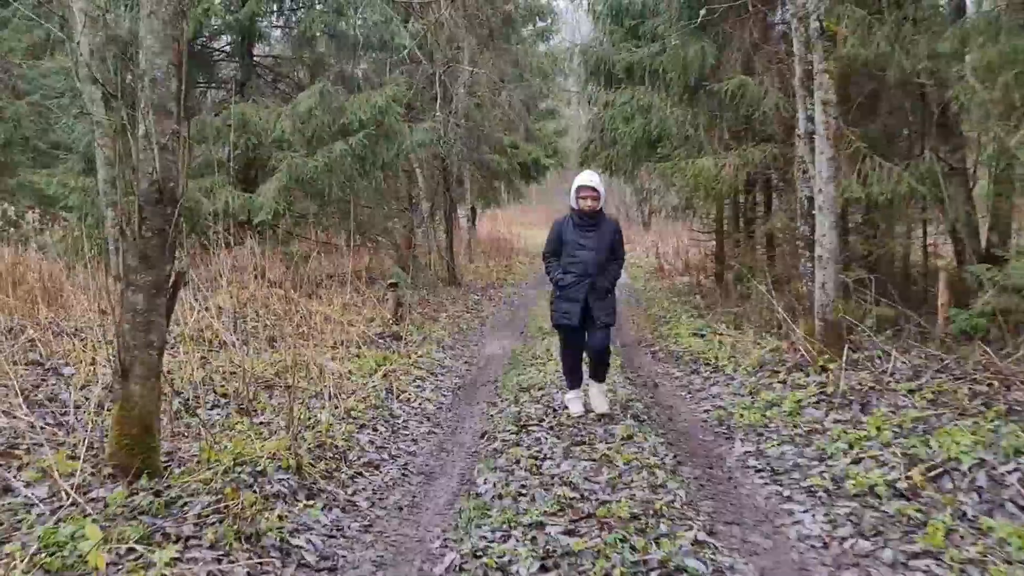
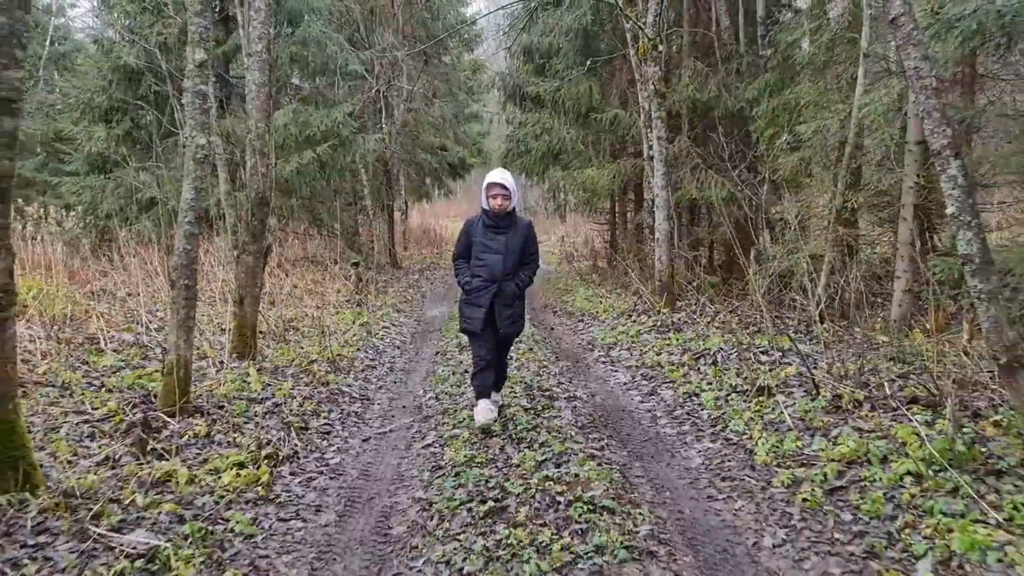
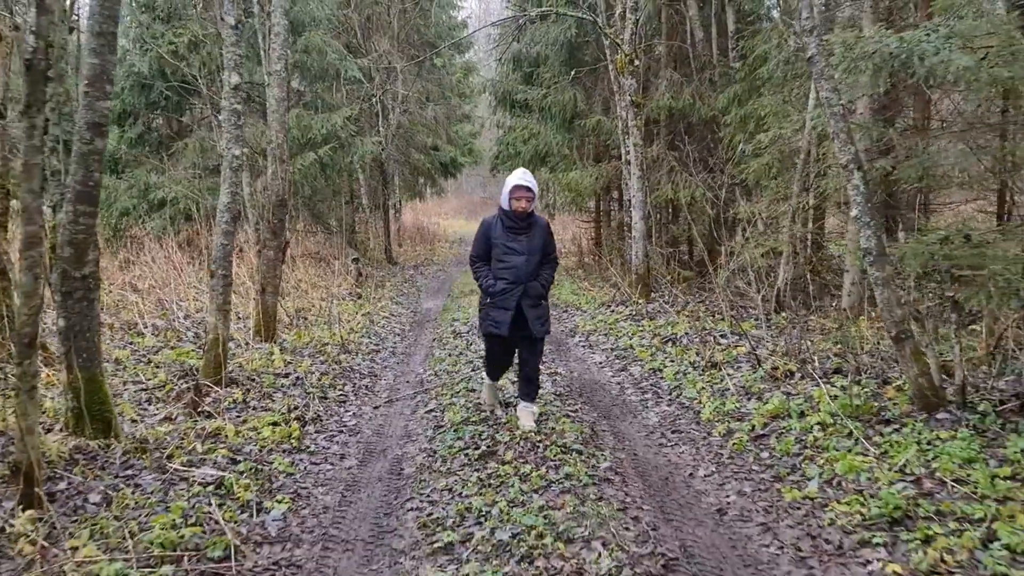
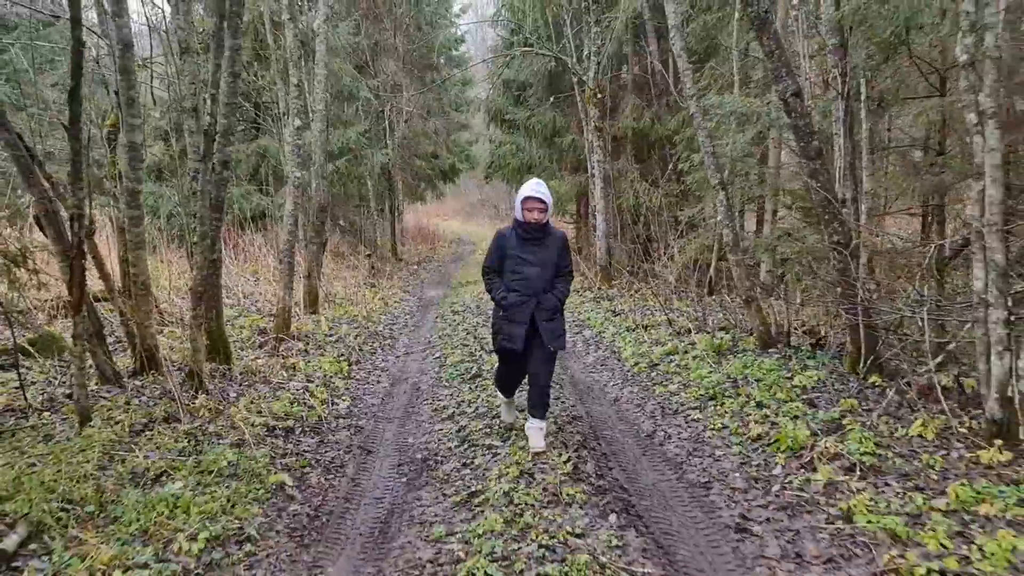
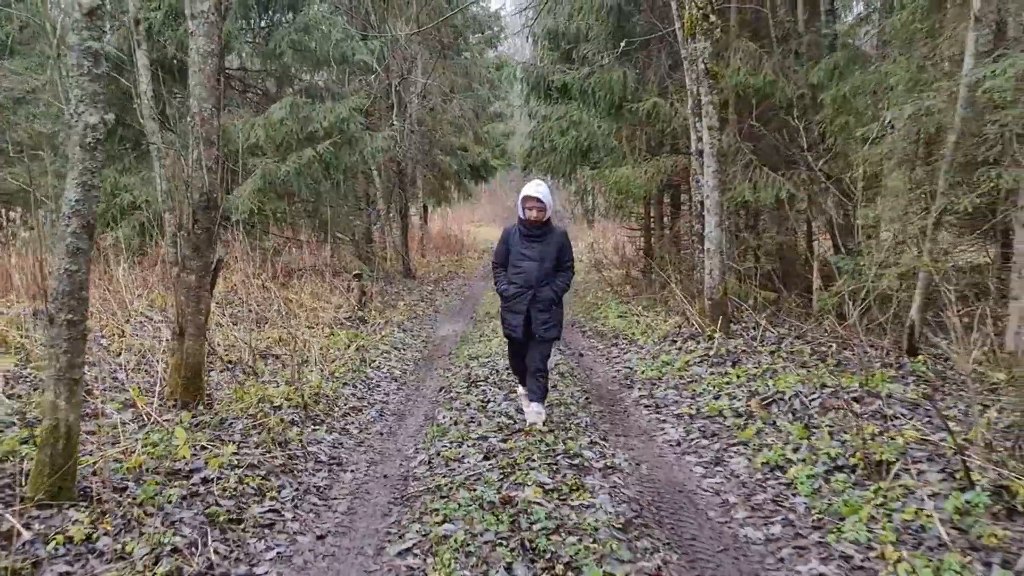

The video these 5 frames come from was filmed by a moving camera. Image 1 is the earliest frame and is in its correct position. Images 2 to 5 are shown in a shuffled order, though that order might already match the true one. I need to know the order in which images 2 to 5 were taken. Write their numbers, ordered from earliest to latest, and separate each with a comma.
5, 2, 3, 4
